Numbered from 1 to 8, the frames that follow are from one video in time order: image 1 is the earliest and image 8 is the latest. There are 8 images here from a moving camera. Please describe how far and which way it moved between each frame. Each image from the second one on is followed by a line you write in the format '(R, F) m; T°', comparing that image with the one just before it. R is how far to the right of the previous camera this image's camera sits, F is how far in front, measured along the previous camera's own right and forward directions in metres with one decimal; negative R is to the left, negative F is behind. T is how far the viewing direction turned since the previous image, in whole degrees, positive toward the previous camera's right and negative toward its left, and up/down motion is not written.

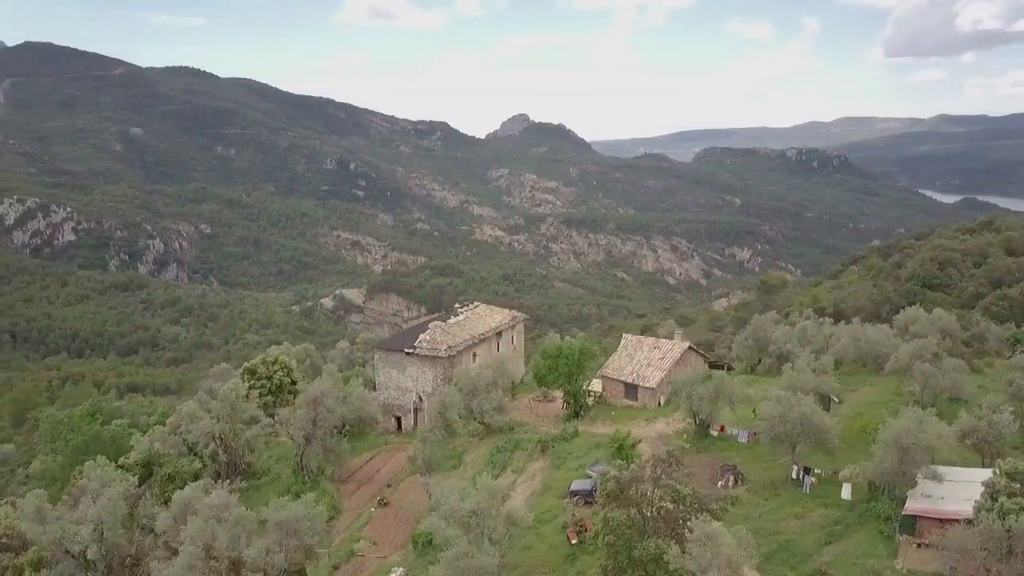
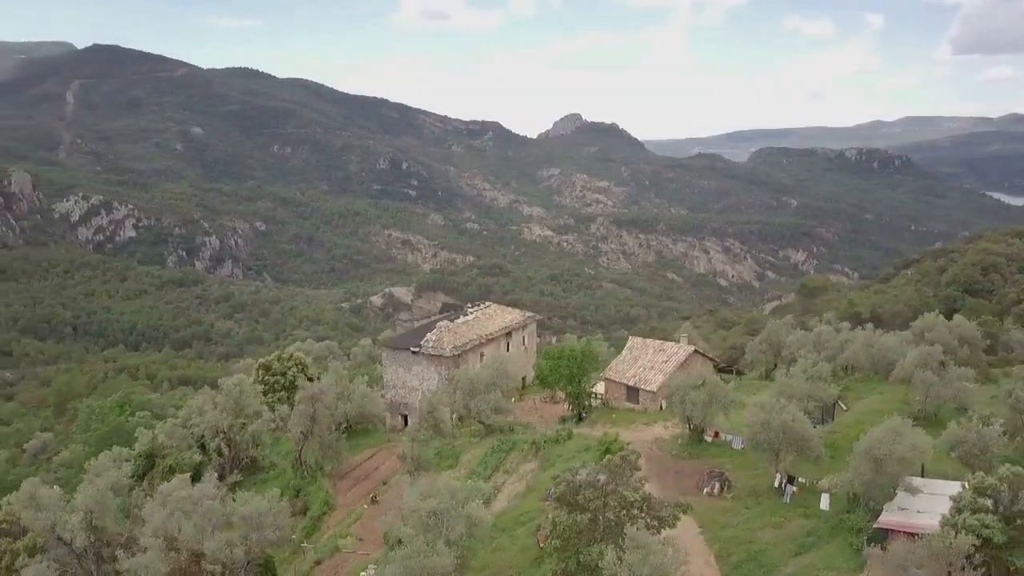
(+1.6, +0.1) m; -3°
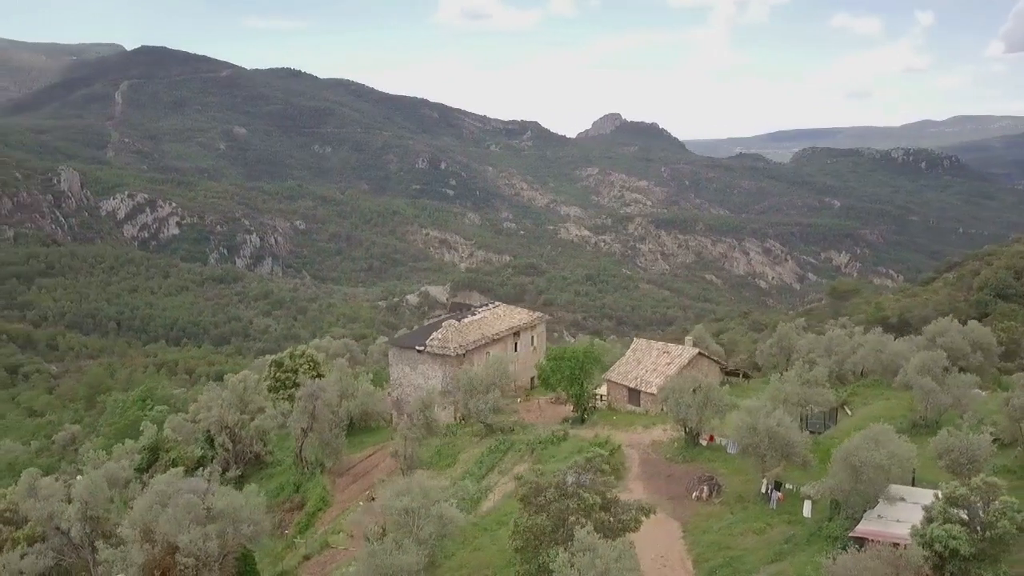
(+1.2, 0.0) m; -3°
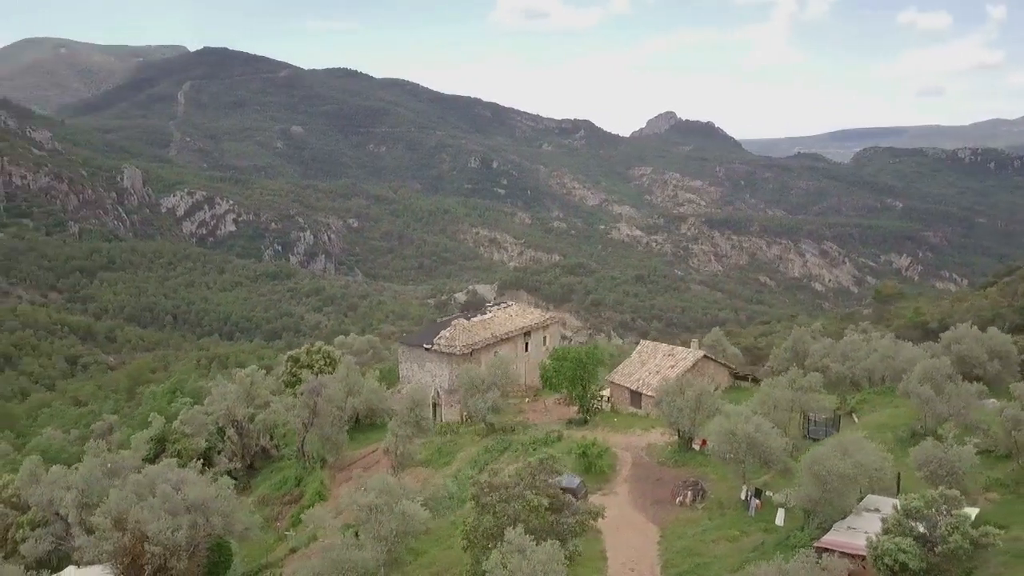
(+1.6, 0.0) m; -4°
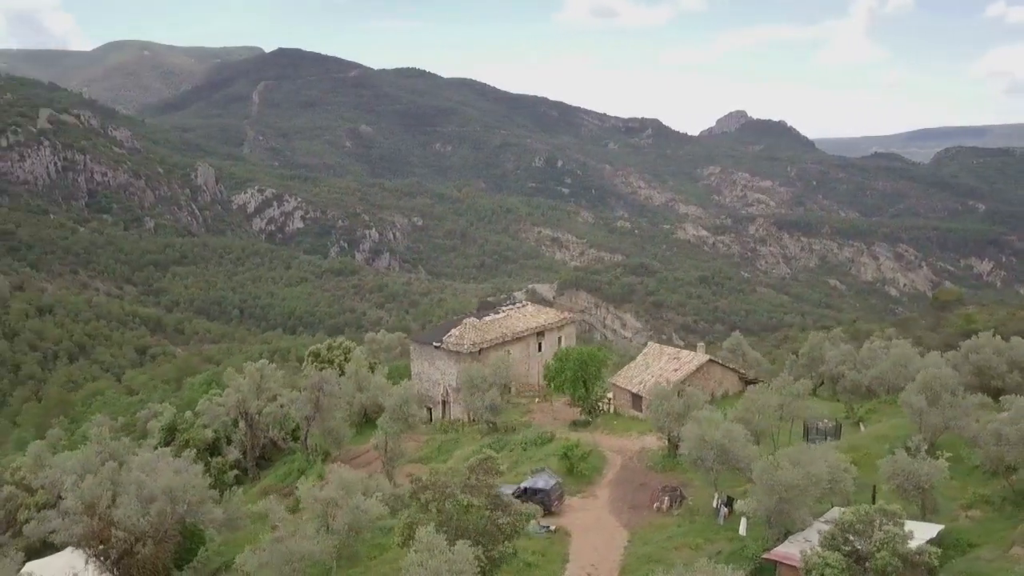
(+2.0, 0.0) m; -4°
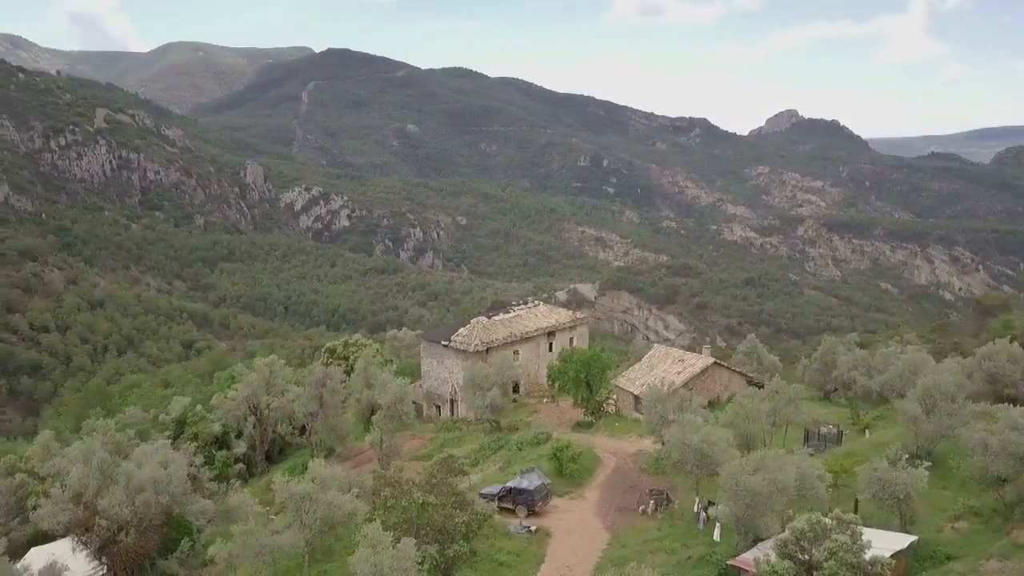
(+1.3, 0.0) m; -3°
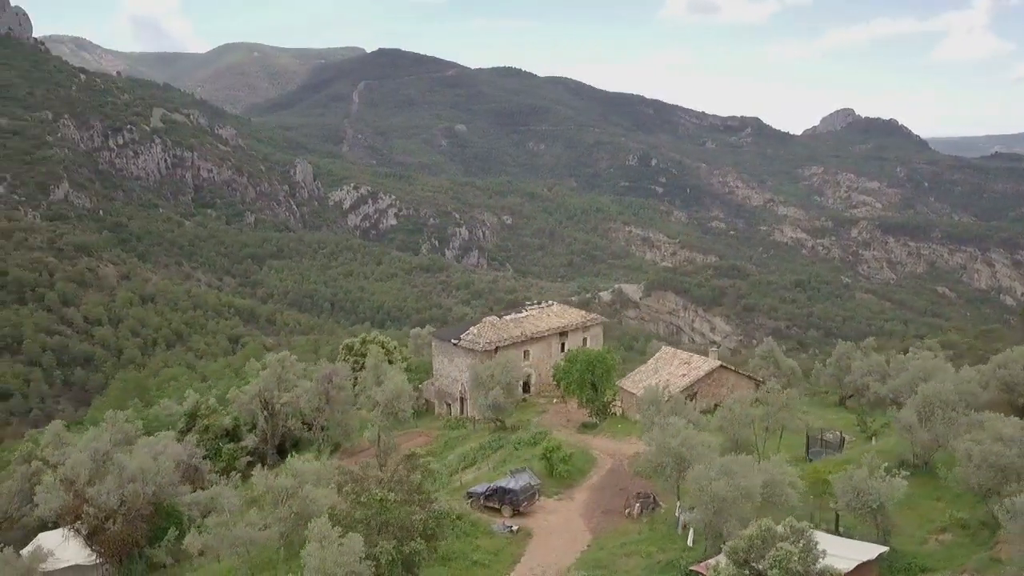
(+1.4, 0.0) m; -3°
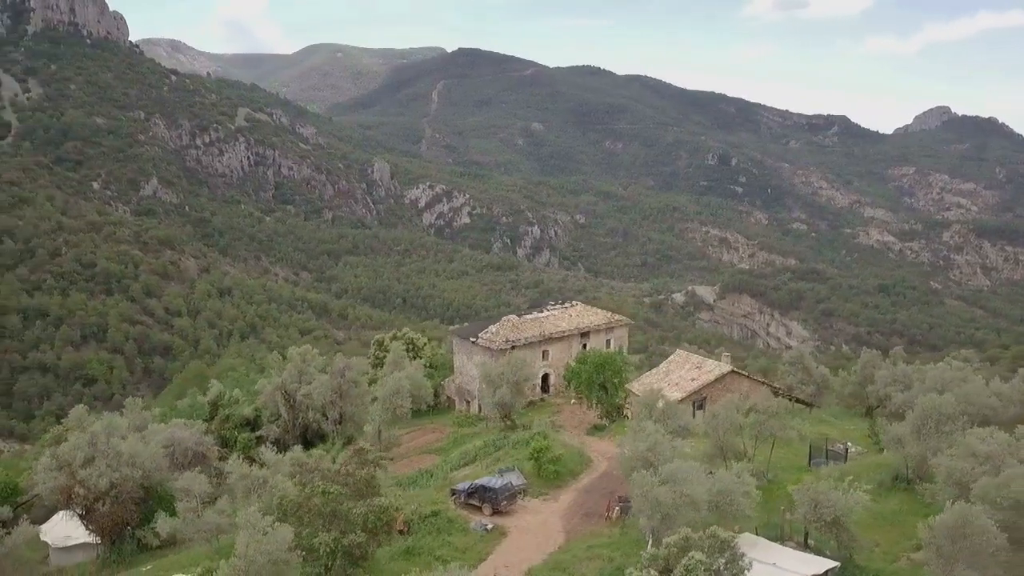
(+2.1, 0.0) m; -5°
